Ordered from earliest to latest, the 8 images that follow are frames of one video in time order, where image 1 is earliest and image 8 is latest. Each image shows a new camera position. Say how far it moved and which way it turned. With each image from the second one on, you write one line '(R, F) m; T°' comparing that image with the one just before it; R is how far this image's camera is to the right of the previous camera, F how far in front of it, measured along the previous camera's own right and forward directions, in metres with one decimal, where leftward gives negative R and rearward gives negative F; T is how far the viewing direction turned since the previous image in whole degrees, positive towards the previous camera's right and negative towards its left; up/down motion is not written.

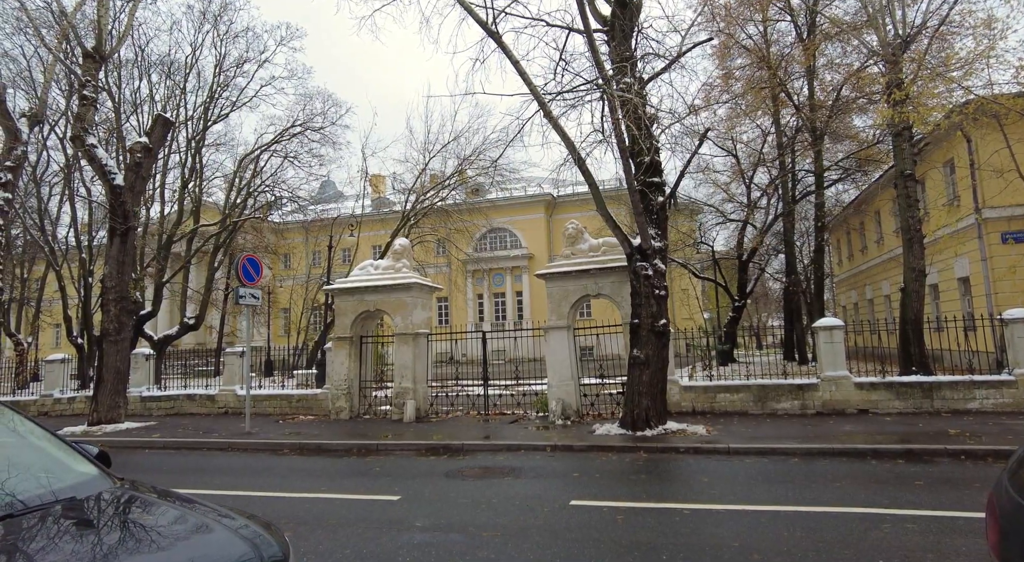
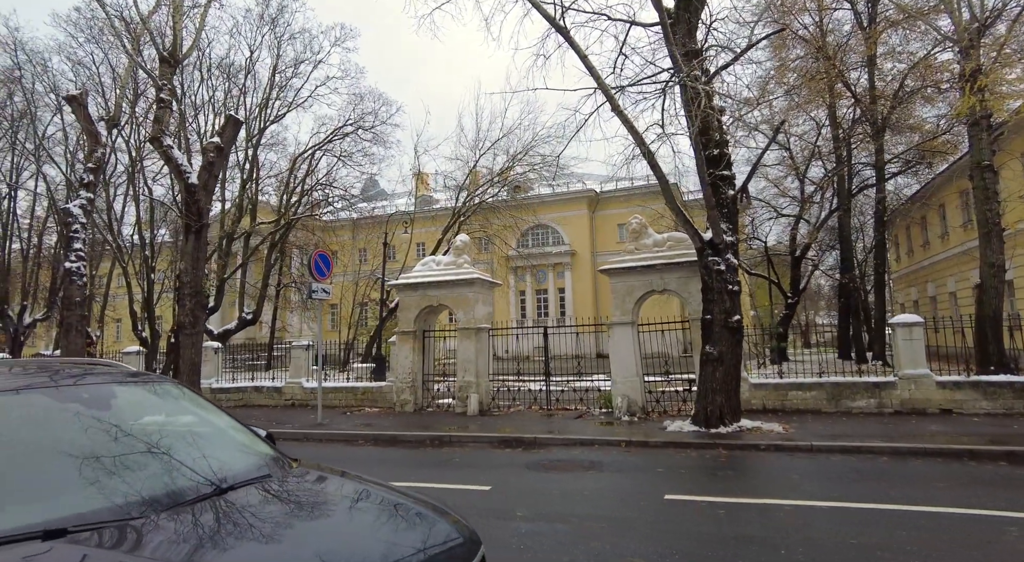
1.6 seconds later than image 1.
(-0.6, -0.1) m; -3°
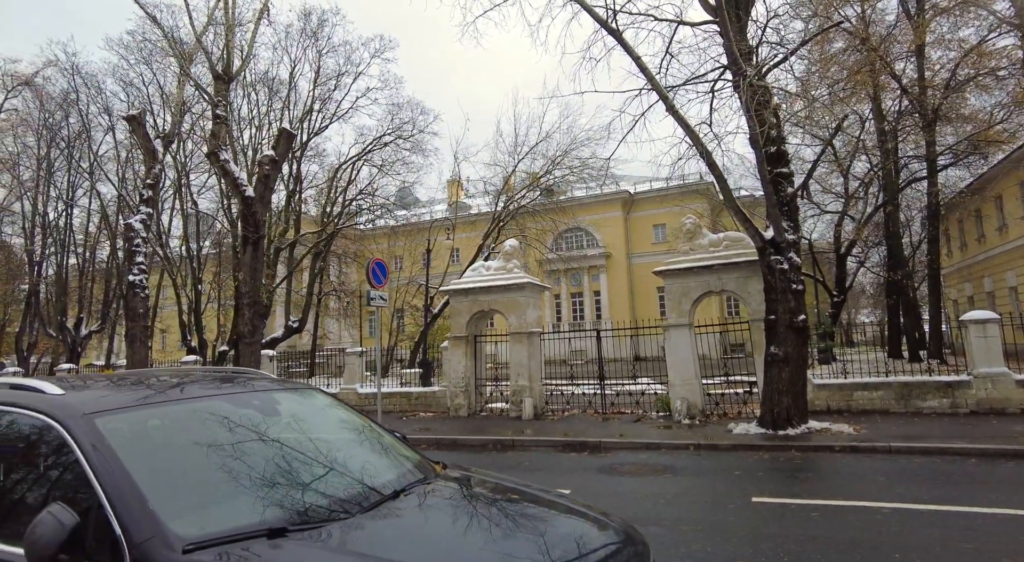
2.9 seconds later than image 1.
(-0.5, 0.0) m; -3°
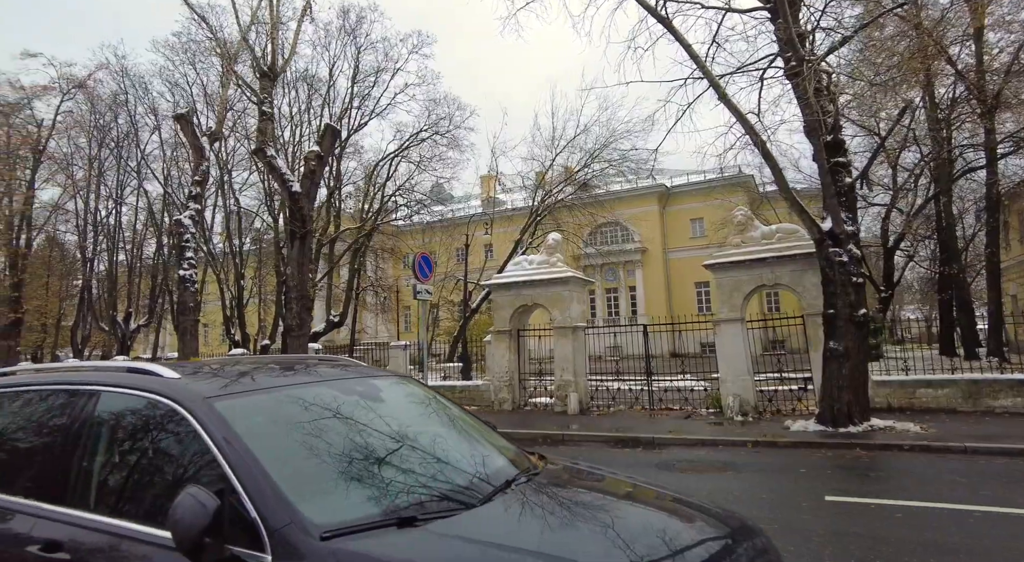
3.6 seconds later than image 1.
(-0.3, +0.1) m; -3°
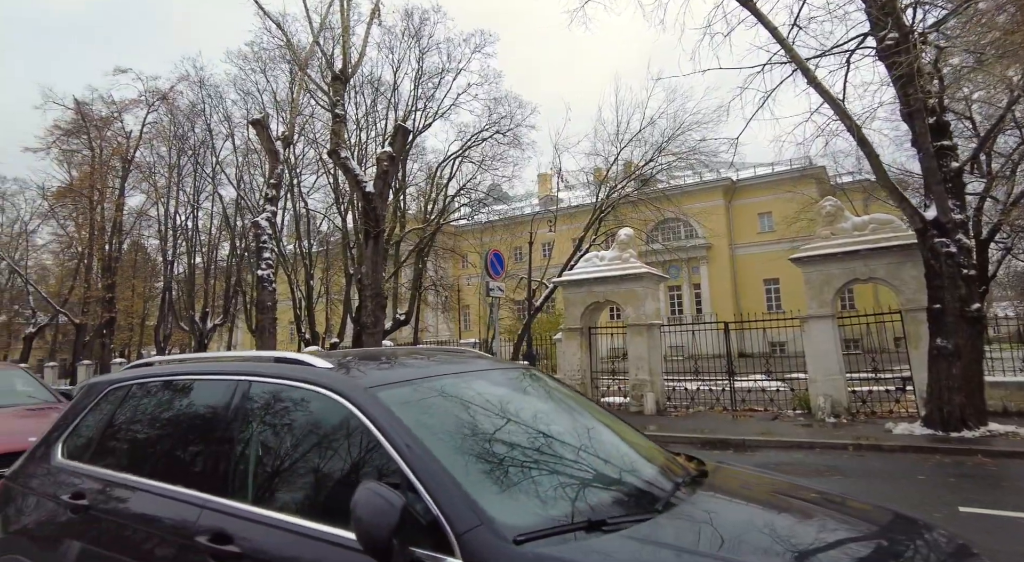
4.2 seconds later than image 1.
(-0.4, +0.1) m; -5°
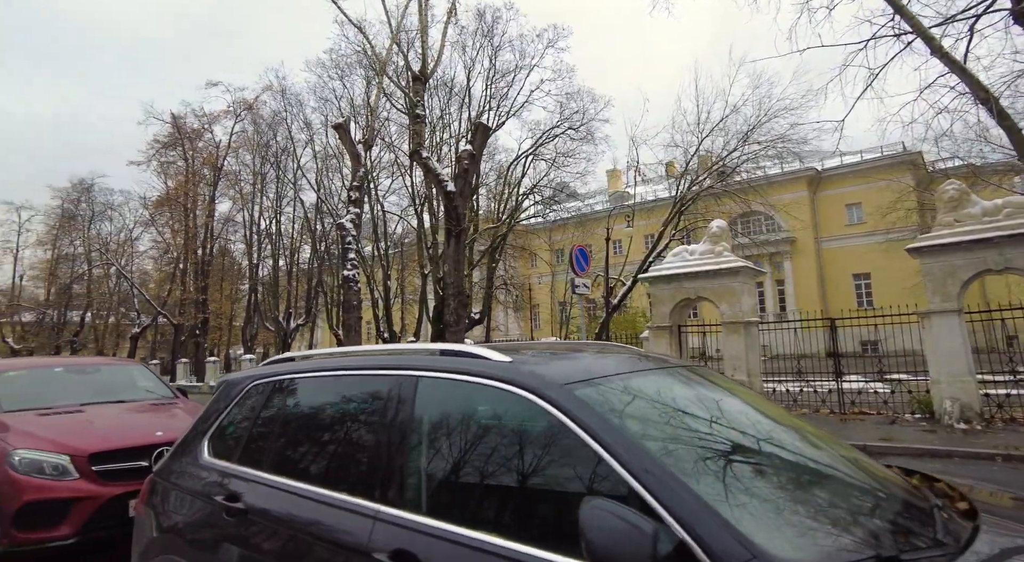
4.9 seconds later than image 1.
(-0.4, +0.2) m; -7°
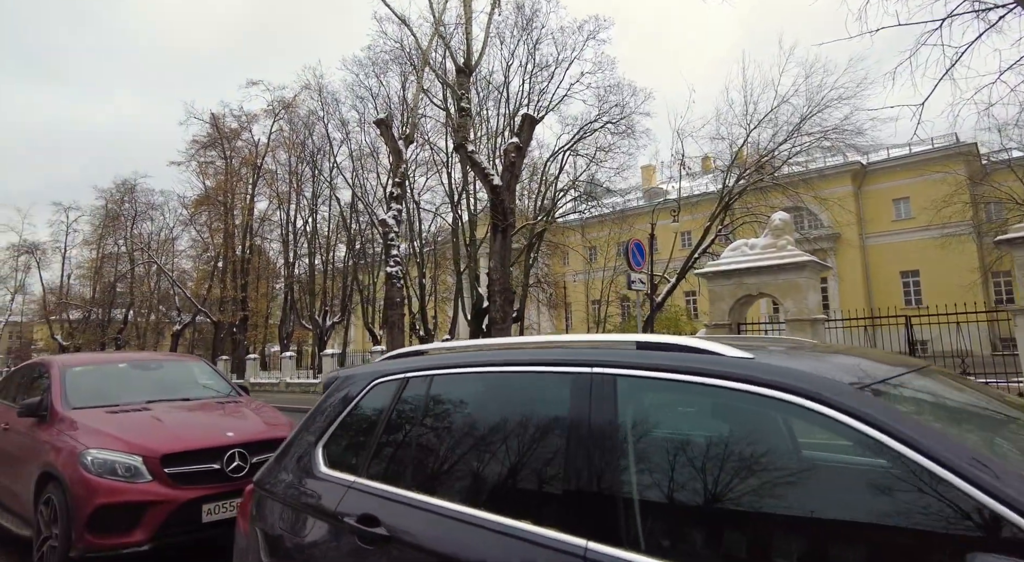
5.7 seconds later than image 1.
(-0.5, +0.3) m; -3°
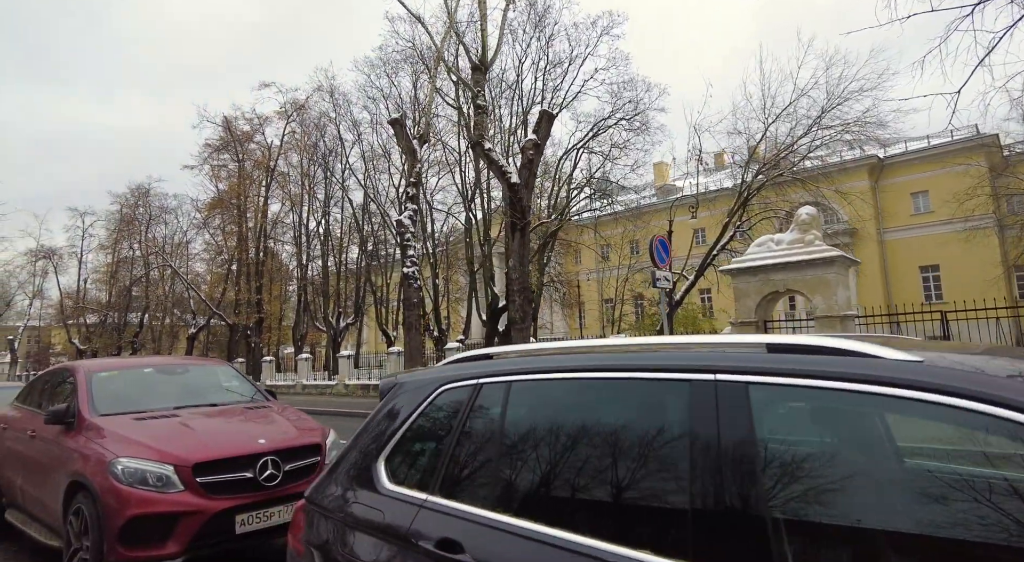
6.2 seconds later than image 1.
(-0.2, +0.2) m; -1°
